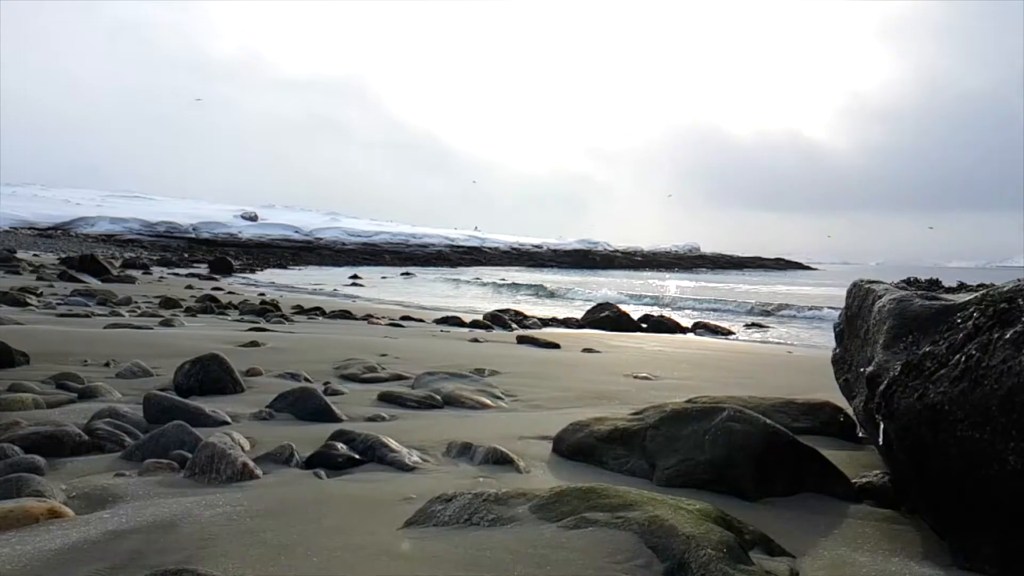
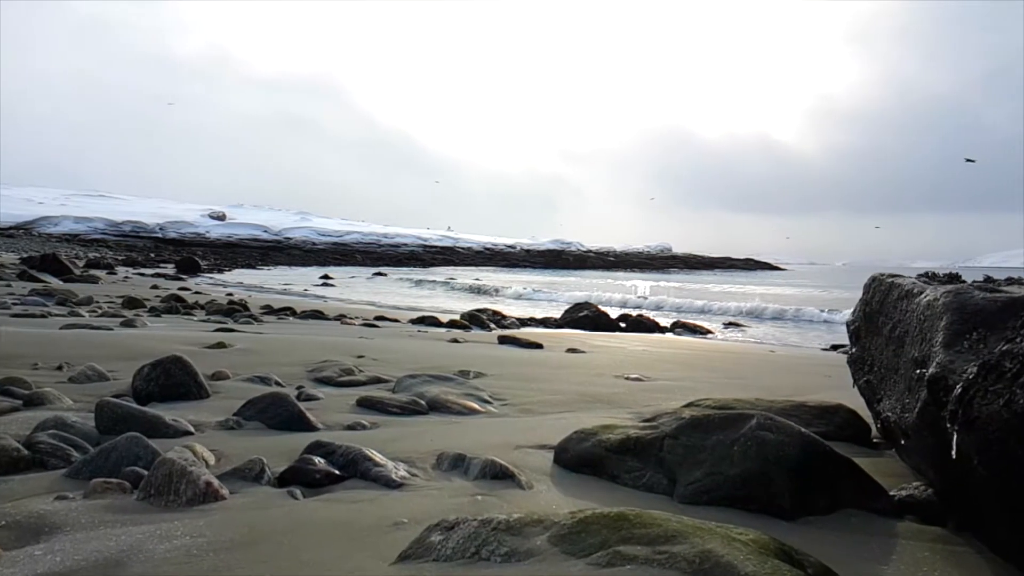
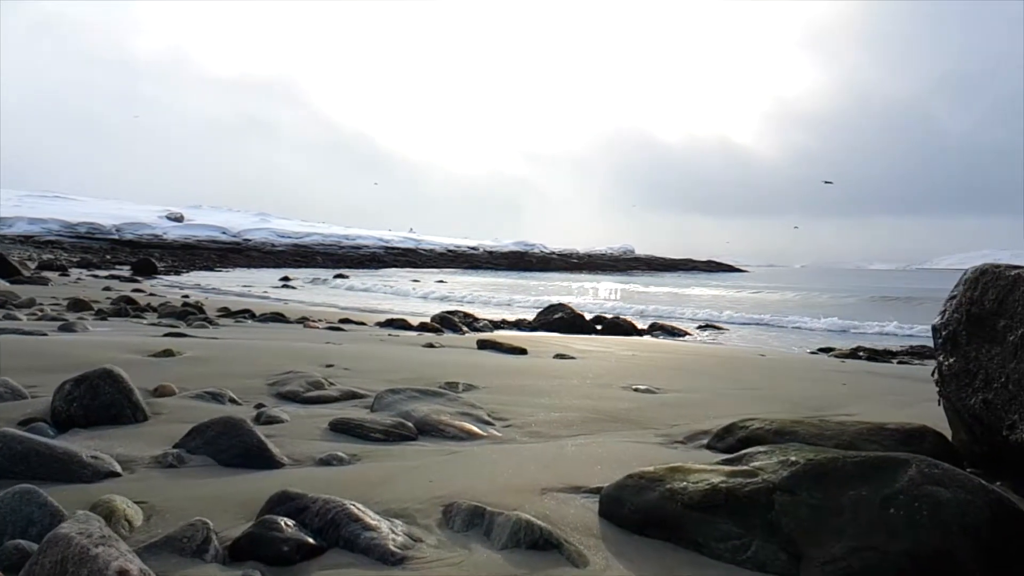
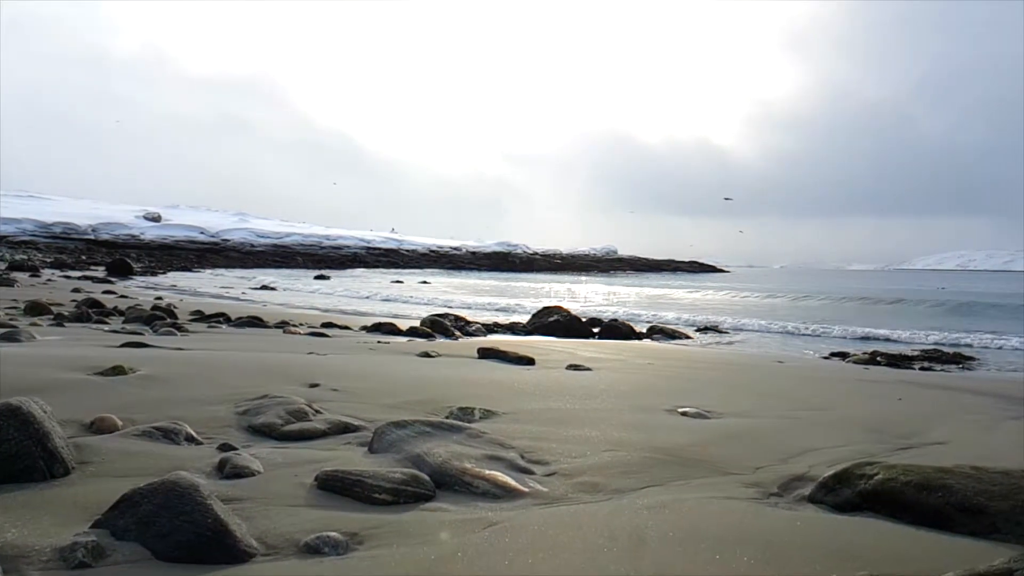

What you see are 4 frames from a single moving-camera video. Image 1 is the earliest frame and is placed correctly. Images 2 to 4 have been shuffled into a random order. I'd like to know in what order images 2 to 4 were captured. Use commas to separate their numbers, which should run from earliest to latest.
2, 3, 4
